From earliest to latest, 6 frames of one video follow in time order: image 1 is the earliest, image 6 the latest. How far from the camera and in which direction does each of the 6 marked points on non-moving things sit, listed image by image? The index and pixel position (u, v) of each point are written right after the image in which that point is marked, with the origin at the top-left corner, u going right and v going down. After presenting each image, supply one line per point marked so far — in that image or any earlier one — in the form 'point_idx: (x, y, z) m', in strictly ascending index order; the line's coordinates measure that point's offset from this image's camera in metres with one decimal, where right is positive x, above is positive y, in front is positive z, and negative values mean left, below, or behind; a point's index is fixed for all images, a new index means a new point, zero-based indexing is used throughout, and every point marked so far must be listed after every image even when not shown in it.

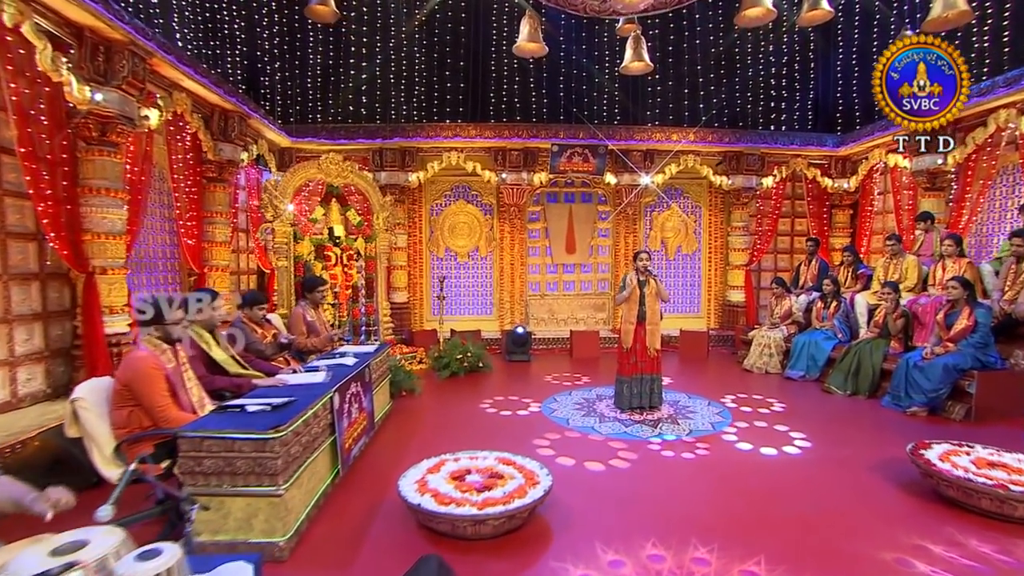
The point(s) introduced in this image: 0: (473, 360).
0: (-0.6, -1.1, +9.0) m
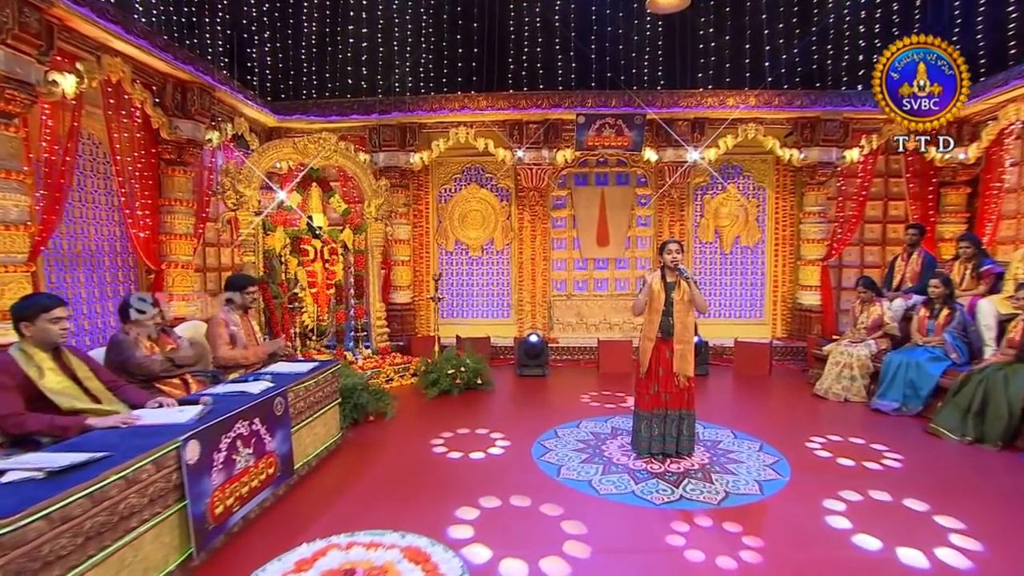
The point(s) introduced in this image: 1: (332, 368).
0: (-0.5, -1.1, +7.4) m
1: (-1.7, -0.8, +5.8) m
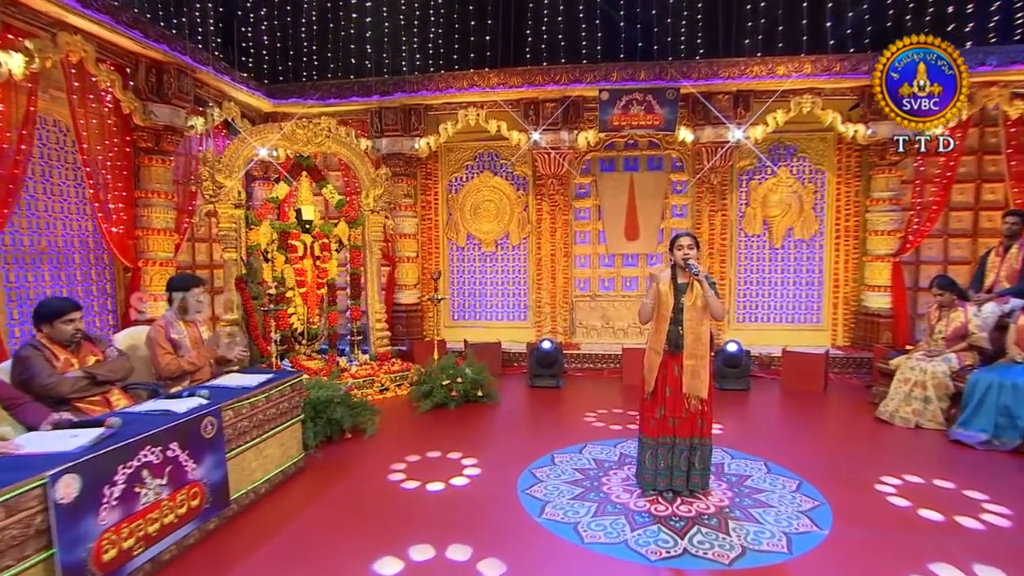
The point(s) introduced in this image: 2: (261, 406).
0: (-0.5, -1.1, +6.5) m
1: (-1.8, -0.8, +5.1) m
2: (-1.9, -0.9, +4.7) m
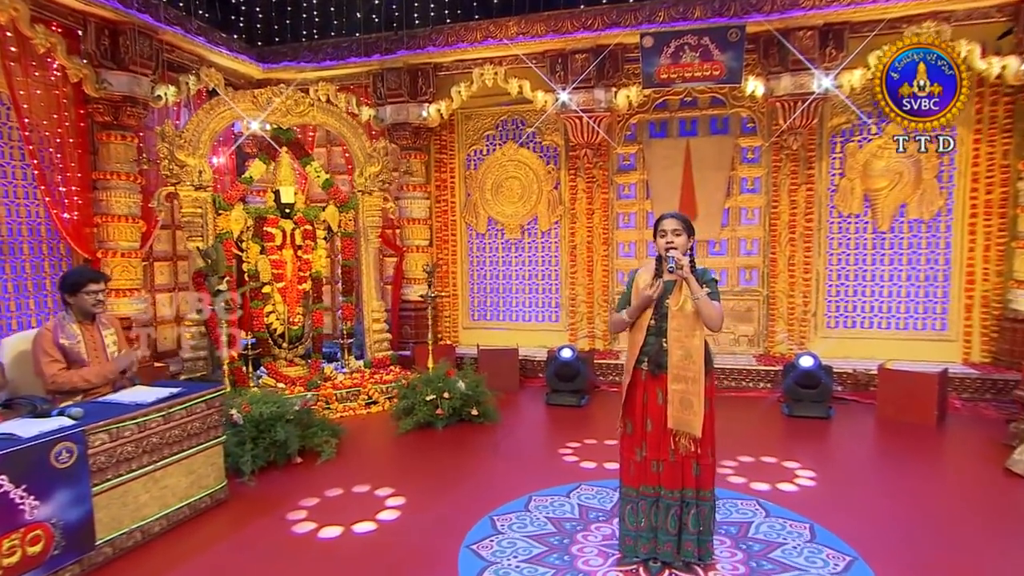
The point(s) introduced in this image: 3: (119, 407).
0: (-0.4, -1.0, +5.3) m
1: (-2.0, -0.7, +4.1) m
2: (-2.1, -0.8, +3.7) m
3: (-2.3, -0.7, +3.7) m
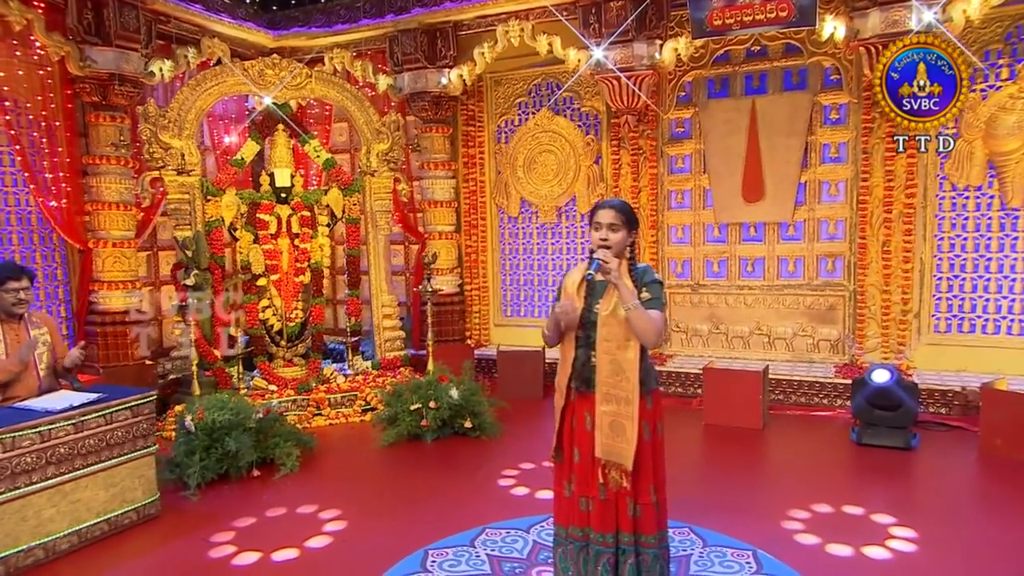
0: (-0.3, -1.0, +4.6) m
1: (-2.0, -0.7, +3.6) m
2: (-2.3, -0.8, +3.2) m
3: (-2.4, -0.7, +3.2) m
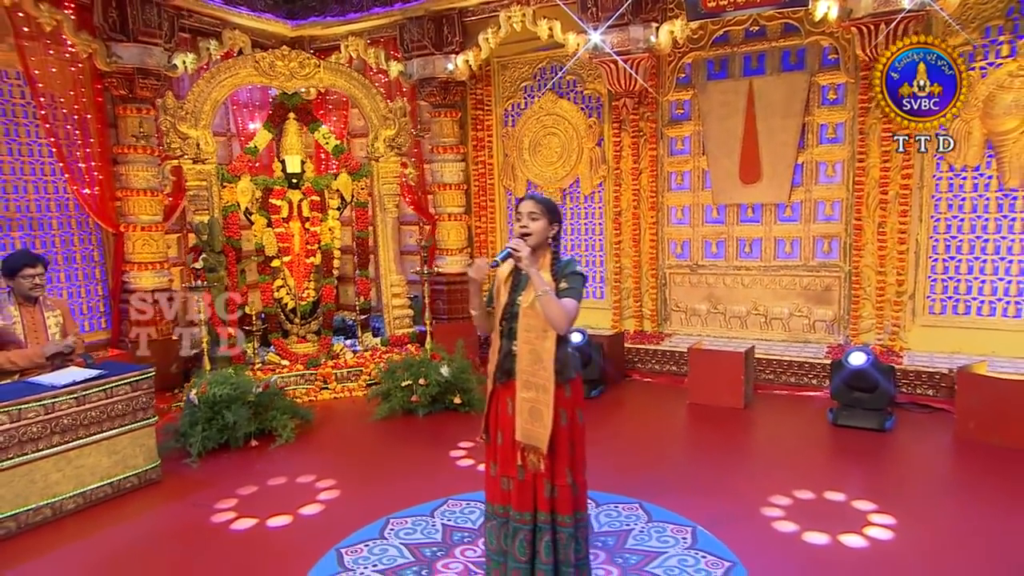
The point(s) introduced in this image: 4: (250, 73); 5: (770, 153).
0: (-0.4, -0.8, +4.8) m
1: (-2.2, -0.6, +4.0) m
2: (-2.4, -0.7, +3.6) m
3: (-2.6, -0.6, +3.6) m
4: (-2.3, +1.9, +5.3) m
5: (+2.2, +1.2, +5.3) m
